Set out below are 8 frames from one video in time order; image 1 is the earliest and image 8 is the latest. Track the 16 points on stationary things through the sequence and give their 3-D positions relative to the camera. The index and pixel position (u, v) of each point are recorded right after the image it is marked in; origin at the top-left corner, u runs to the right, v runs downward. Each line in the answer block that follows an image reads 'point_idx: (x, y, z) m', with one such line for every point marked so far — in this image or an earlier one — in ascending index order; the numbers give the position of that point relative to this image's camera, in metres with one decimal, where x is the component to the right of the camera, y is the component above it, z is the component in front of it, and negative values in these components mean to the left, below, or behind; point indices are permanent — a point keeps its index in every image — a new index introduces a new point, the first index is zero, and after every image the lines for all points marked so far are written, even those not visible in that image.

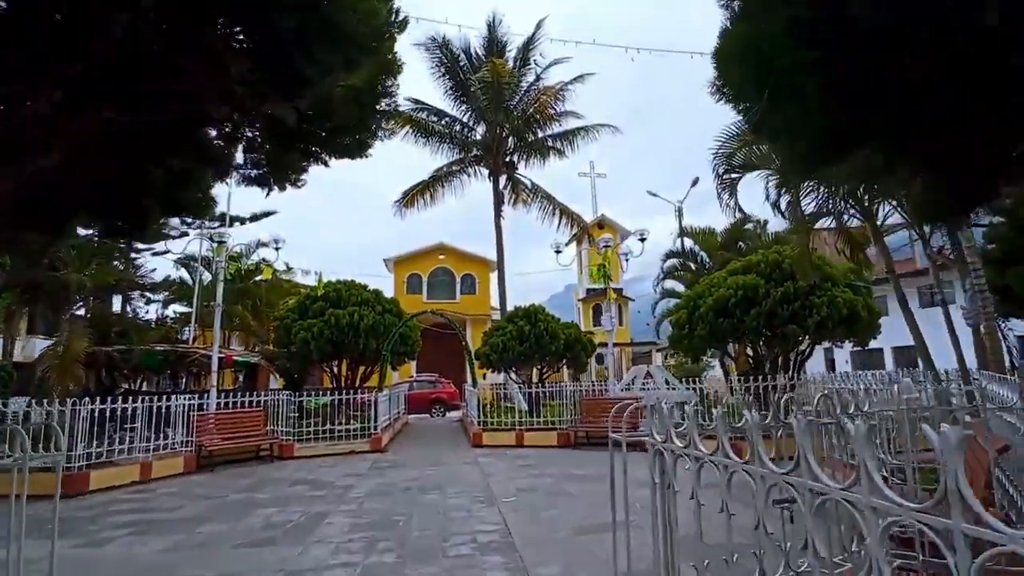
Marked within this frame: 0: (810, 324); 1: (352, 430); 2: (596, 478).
0: (+5.8, -0.7, +10.4) m
1: (-3.8, -3.4, +12.9) m
2: (+1.3, -2.9, +8.2) m
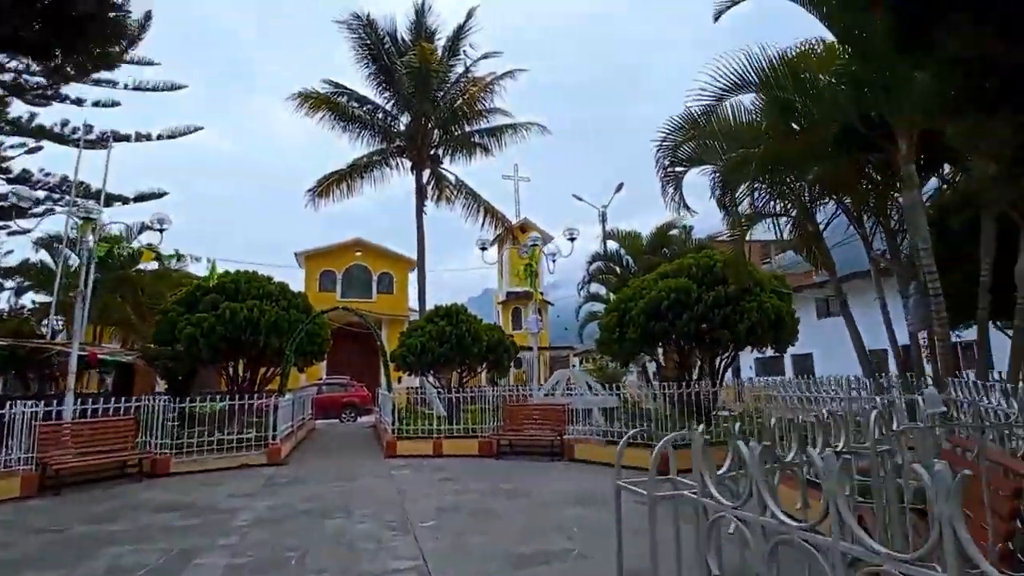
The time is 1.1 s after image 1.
0: (+4.4, -0.8, +10.3) m
1: (-5.5, -3.2, +11.3) m
2: (+0.2, -2.8, +7.5) m
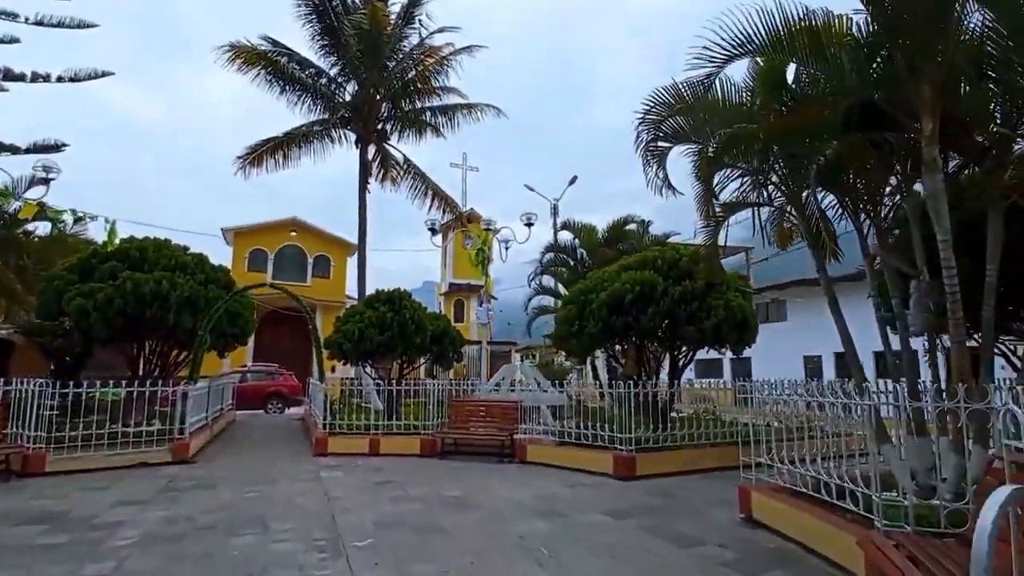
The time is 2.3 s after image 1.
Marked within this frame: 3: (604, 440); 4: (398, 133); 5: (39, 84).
0: (+3.5, -0.7, +9.8) m
1: (-6.5, -2.6, +9.7) m
2: (-0.4, -2.6, +6.6) m
3: (+1.6, -2.6, +9.2) m
4: (-4.0, +5.4, +19.1) m
5: (-12.8, +5.5, +14.7) m
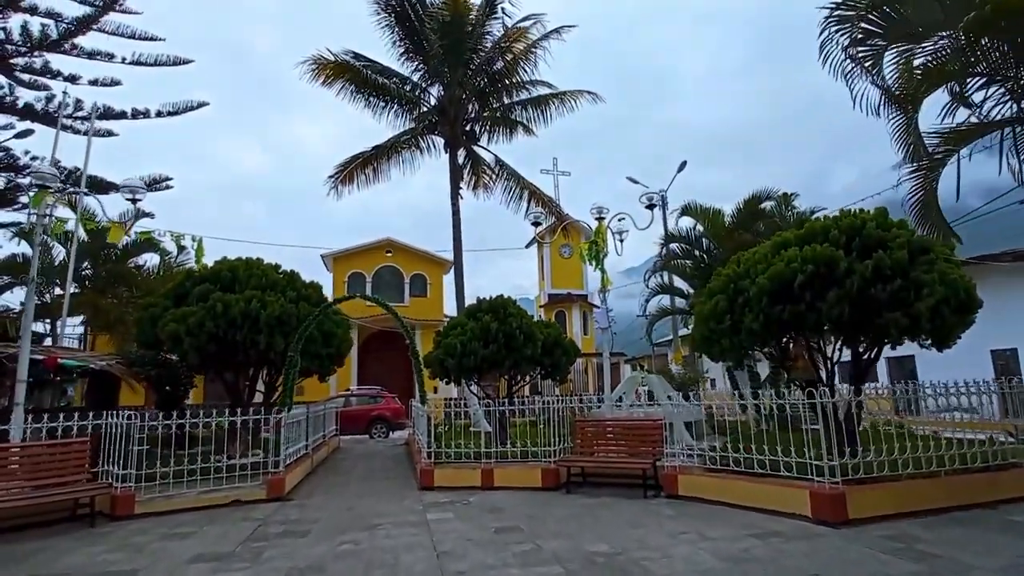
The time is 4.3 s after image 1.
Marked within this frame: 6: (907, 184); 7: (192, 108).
0: (+5.4, -0.3, +7.2) m
1: (-4.4, -2.9, +8.8) m
2: (+1.1, -2.4, +4.7) m
3: (+3.5, -2.4, +7.0) m
4: (-0.8, +5.1, +17.9) m
5: (-10.2, +4.6, +15.0) m
6: (+4.7, +1.2, +6.5) m
7: (-9.2, +5.2, +15.8) m
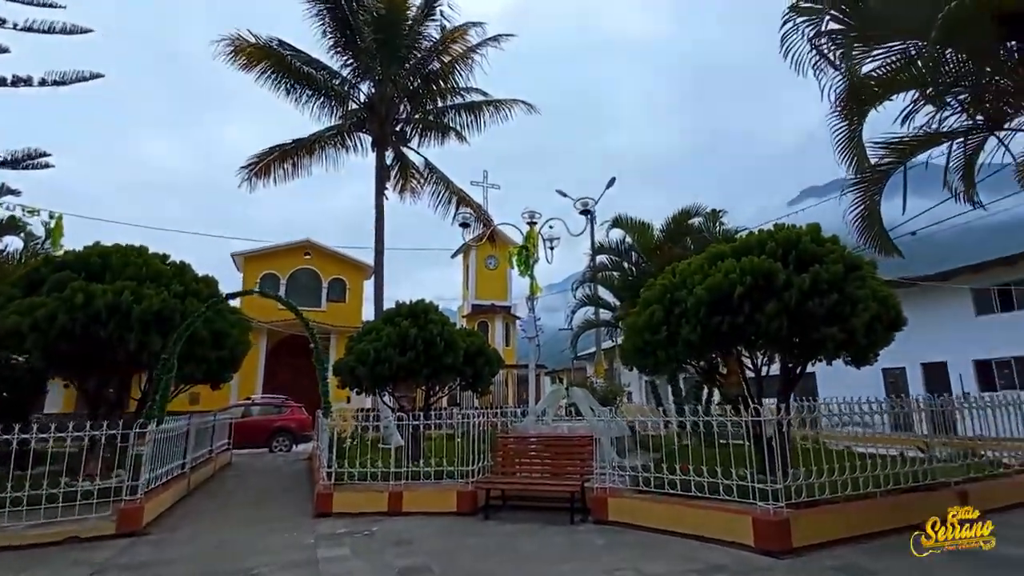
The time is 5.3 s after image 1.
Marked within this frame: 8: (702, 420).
0: (+4.4, -0.5, +7.1) m
1: (-5.6, -2.7, +7.3) m
2: (+0.4, -2.4, +3.9) m
3: (+2.5, -2.5, +6.5) m
4: (-3.0, +4.9, +16.9) m
5: (-11.9, +4.9, +12.8) m
6: (+3.9, +1.1, +6.3) m
7: (-11.0, +5.5, +13.7) m
8: (+2.4, -1.7, +6.8) m
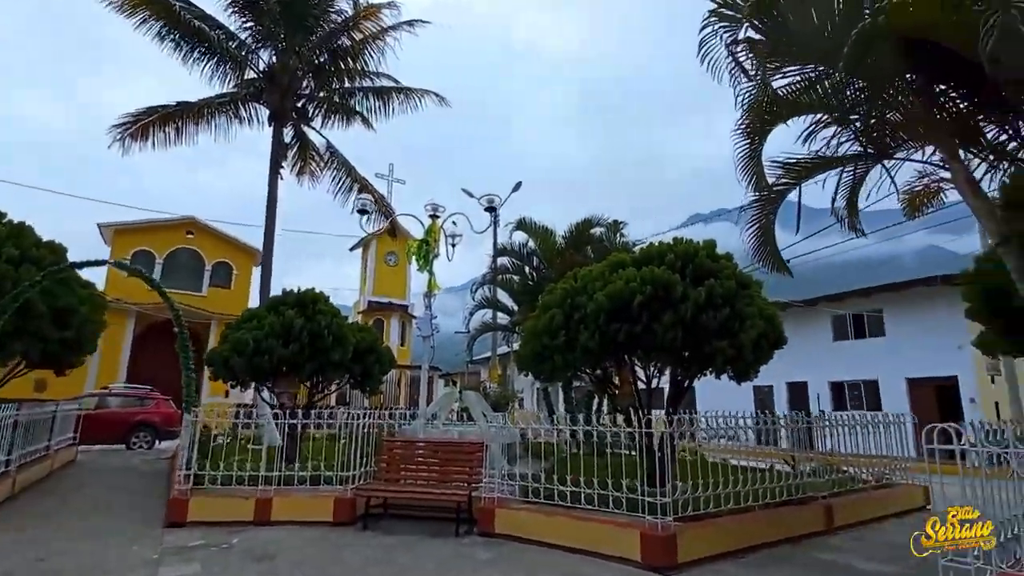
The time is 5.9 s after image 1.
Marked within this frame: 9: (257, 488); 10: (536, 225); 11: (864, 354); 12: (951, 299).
0: (+3.1, -0.7, +7.3) m
1: (-6.9, -2.2, +5.8) m
2: (-0.5, -2.3, +3.5) m
3: (+1.2, -2.6, +6.4) m
4: (-5.5, +5.2, +15.8) m
5: (-13.5, +5.9, +10.3) m
6: (+2.8, +0.9, +6.5) m
7: (-12.8, +6.3, +11.3) m
8: (+1.0, -1.7, +6.7) m
9: (-3.6, -2.8, +7.6) m
10: (+0.7, +1.6, +13.9) m
11: (+12.2, -2.3, +18.8) m
12: (+13.7, -0.4, +17.0) m
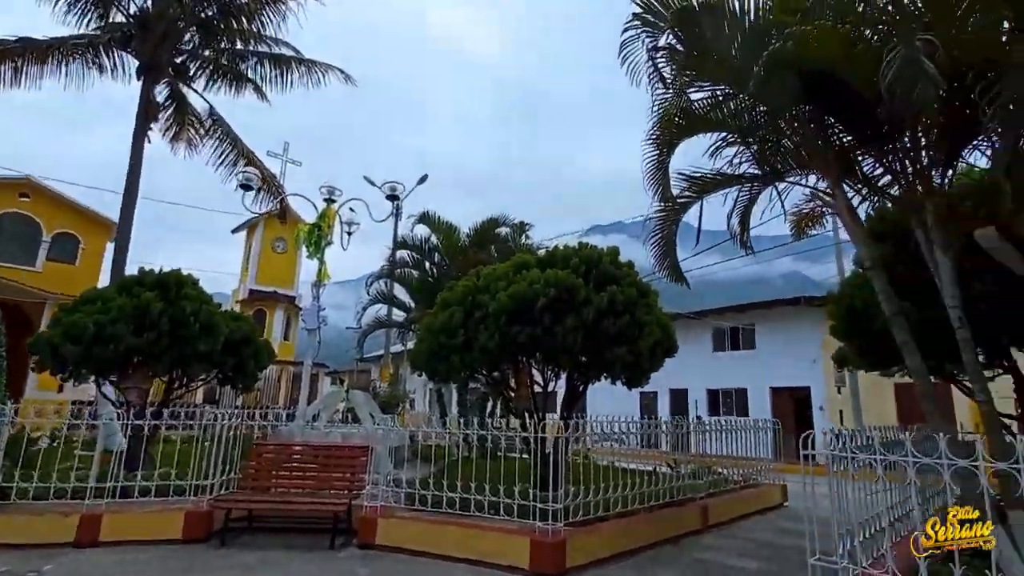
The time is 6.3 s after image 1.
0: (+1.7, -0.8, +7.4) m
1: (-7.9, -1.7, +4.1) m
2: (-1.2, -2.2, +3.0) m
3: (-0.1, -2.6, +6.2) m
4: (-7.9, +5.6, +14.2) m
5: (-14.8, +6.7, +7.3) m
6: (+1.7, +0.8, +6.6) m
7: (-14.2, +7.1, +8.5) m
8: (-0.3, -1.7, +6.4) m
9: (-5.0, -2.5, +6.4) m
10: (-1.7, +1.7, +13.4) m
11: (+8.4, -2.9, +20.4) m
12: (+10.3, -1.0, +18.9) m
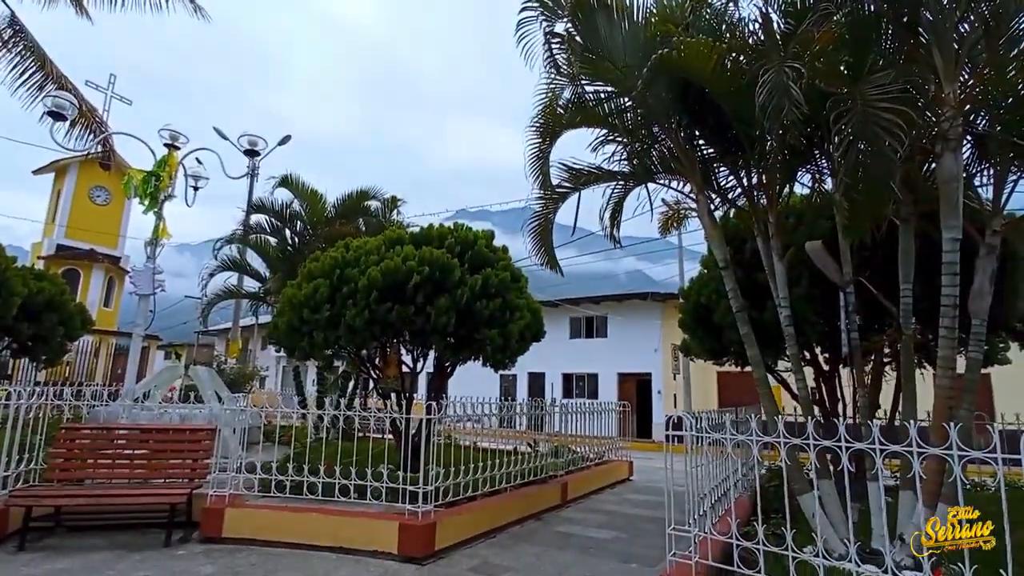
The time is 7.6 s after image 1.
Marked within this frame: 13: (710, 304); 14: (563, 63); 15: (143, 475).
0: (0.0, -0.6, +7.5) m
1: (-8.5, -1.1, +1.9) m
2: (-1.8, -2.0, +2.6) m
3: (-1.5, -2.3, +5.9) m
4: (-10.6, +6.6, +11.5) m
5: (-15.4, +7.9, +3.1) m
6: (+0.3, +1.0, +6.6) m
7: (-15.1, +8.3, +4.4) m
8: (-1.7, -1.4, +6.1) m
9: (-6.3, -1.9, +4.9) m
10: (-4.6, +2.3, +12.4) m
11: (+3.1, -2.5, +21.8) m
12: (+5.5, -0.8, +20.8) m
13: (+3.4, -0.3, +9.3) m
14: (+0.5, +2.2, +5.3) m
15: (-4.0, -2.0, +5.9) m
